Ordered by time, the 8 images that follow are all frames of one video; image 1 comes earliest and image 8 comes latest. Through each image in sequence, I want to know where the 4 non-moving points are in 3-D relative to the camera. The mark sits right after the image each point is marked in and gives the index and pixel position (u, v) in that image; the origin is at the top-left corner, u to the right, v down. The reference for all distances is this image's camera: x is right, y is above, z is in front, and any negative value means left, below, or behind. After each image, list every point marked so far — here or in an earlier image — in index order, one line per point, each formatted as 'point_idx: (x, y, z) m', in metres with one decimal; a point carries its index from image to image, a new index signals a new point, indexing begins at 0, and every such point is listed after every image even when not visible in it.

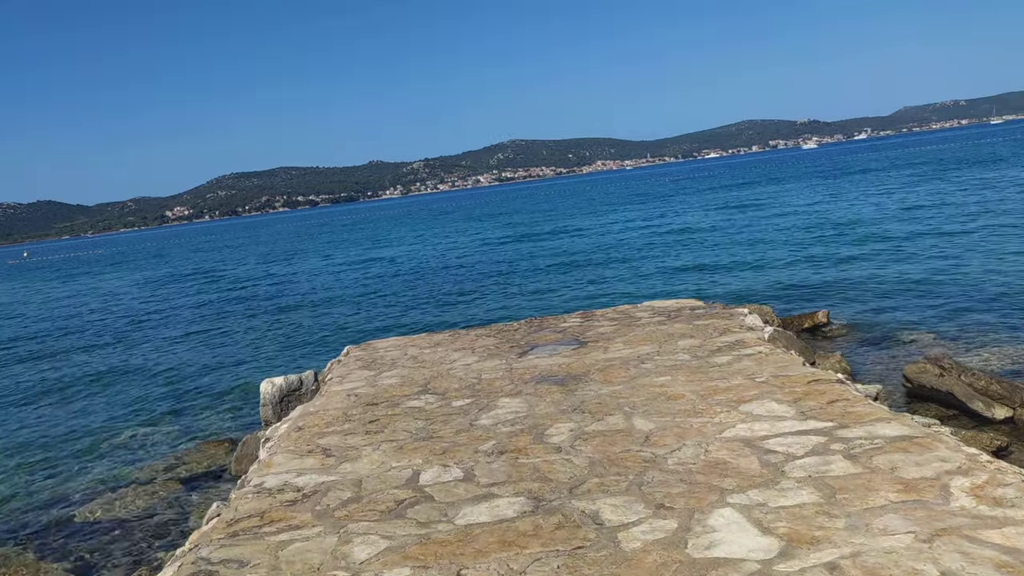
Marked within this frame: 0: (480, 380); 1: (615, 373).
0: (-0.2, -0.6, +6.3) m
1: (+0.7, -0.6, +6.0) m
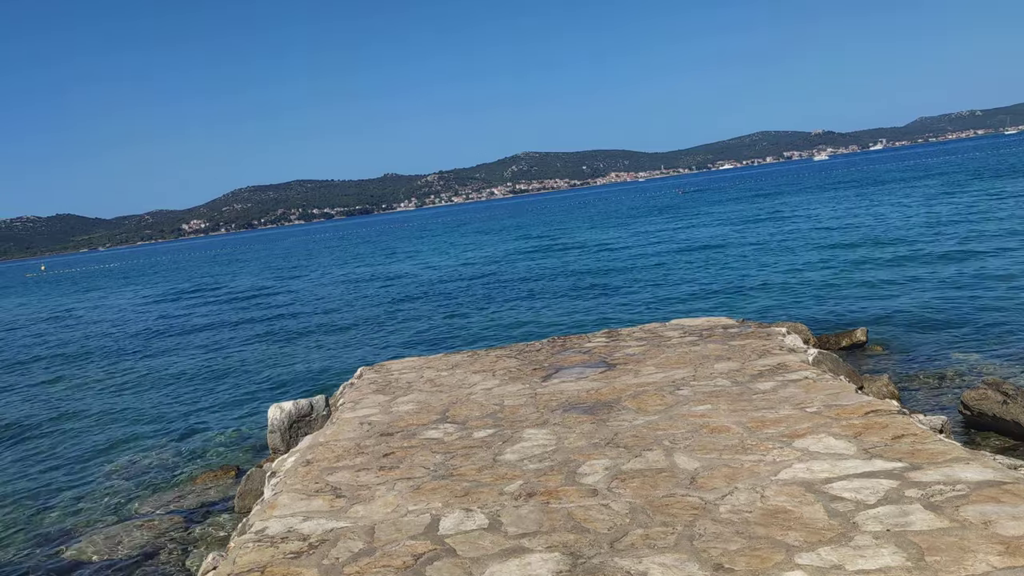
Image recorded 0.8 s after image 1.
0: (-0.1, -0.8, +5.8) m
1: (+0.8, -0.7, +5.6) m
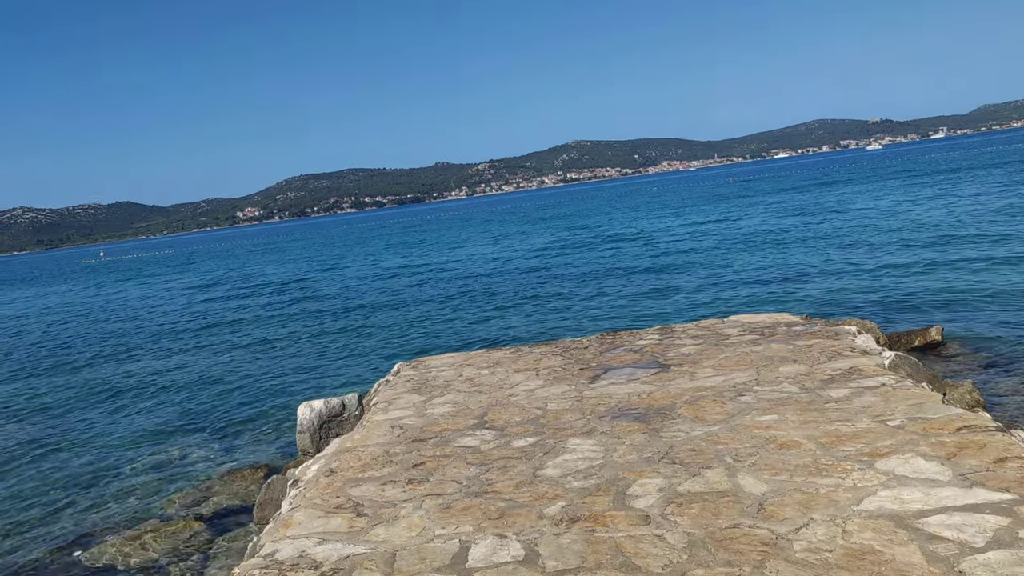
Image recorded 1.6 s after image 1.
0: (+0.2, -0.7, +5.4) m
1: (+1.1, -0.7, +5.0) m
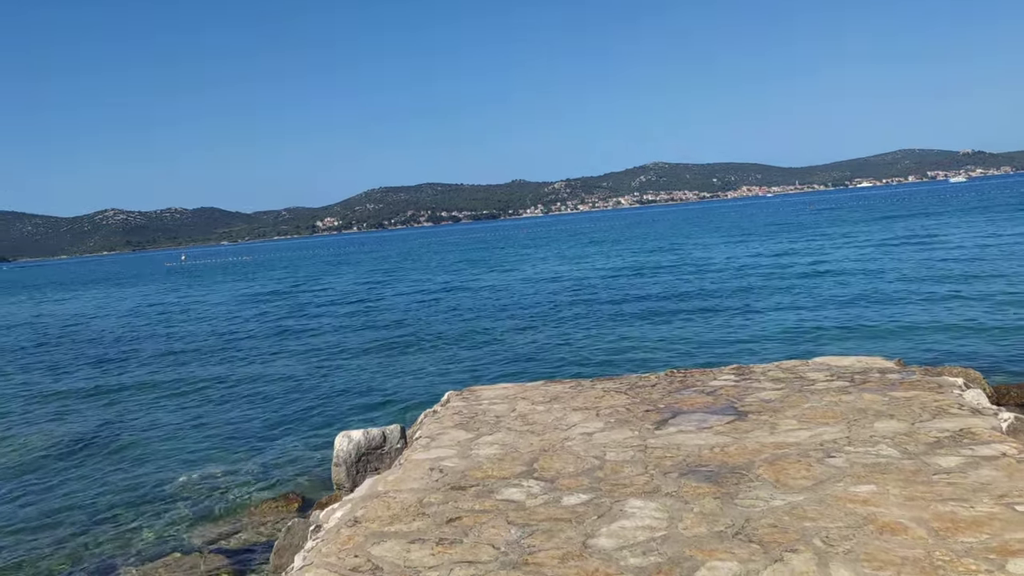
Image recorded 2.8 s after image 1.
0: (+0.5, -0.9, +4.7) m
1: (+1.3, -0.9, +4.4) m
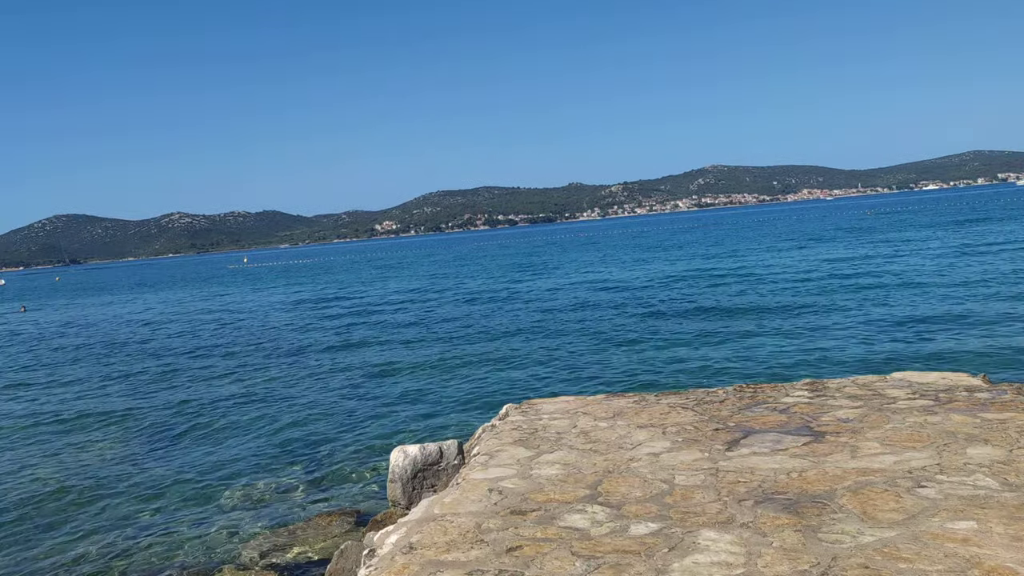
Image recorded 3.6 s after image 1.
0: (+0.8, -1.0, +4.4) m
1: (+1.6, -0.9, +4.0) m
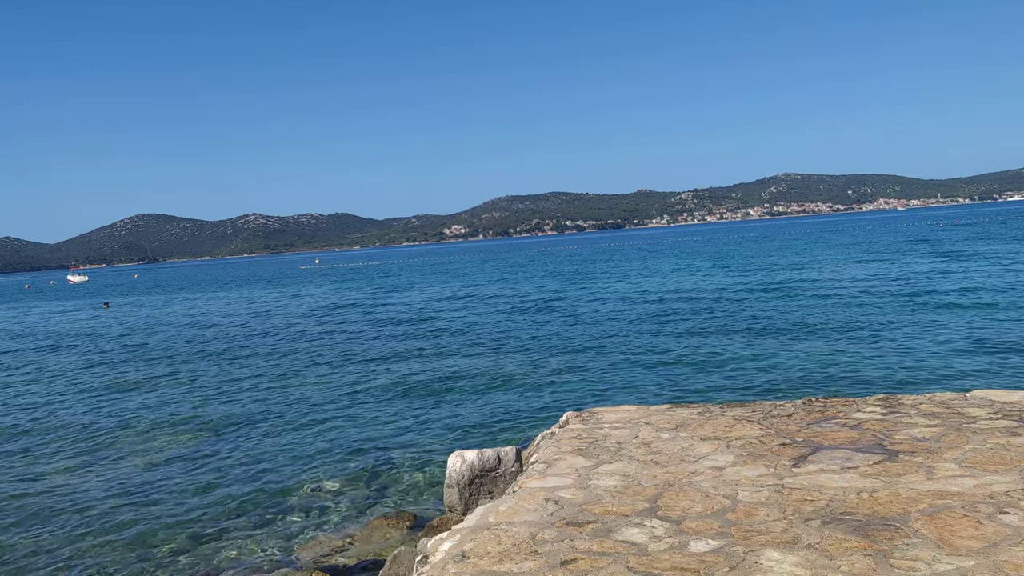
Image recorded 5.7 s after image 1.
0: (+1.0, -1.0, +4.3) m
1: (+1.8, -1.0, +3.8) m
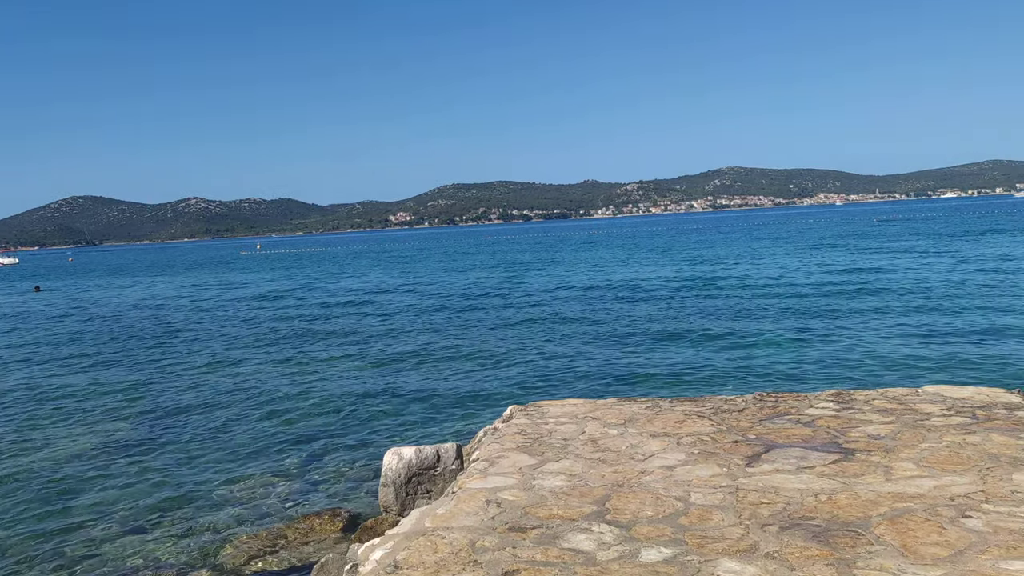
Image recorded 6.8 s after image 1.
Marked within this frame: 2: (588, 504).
0: (+0.8, -1.0, +4.0) m
1: (+1.6, -1.0, +3.6) m
2: (+0.3, -1.0, +4.2) m
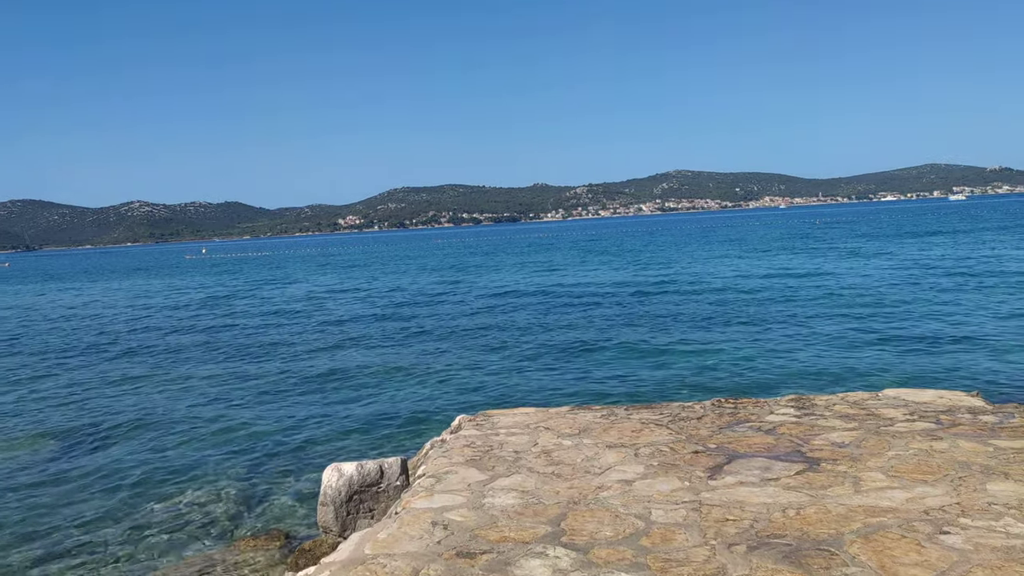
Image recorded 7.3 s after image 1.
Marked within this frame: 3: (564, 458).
0: (+0.6, -1.0, +3.8) m
1: (+1.4, -1.0, +3.4) m
2: (+0.1, -1.0, +3.9) m
3: (+0.3, -0.9, +4.9) m
